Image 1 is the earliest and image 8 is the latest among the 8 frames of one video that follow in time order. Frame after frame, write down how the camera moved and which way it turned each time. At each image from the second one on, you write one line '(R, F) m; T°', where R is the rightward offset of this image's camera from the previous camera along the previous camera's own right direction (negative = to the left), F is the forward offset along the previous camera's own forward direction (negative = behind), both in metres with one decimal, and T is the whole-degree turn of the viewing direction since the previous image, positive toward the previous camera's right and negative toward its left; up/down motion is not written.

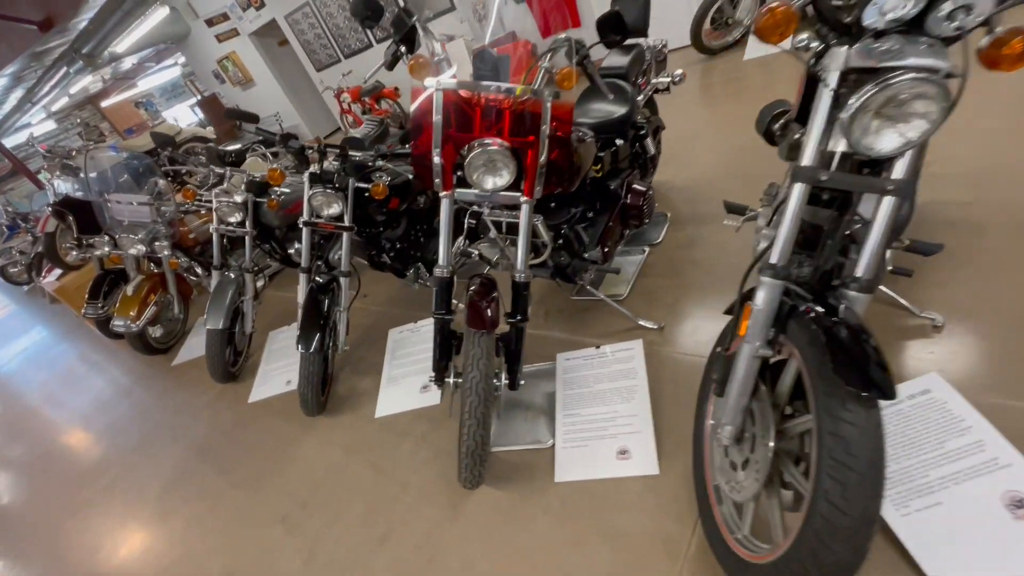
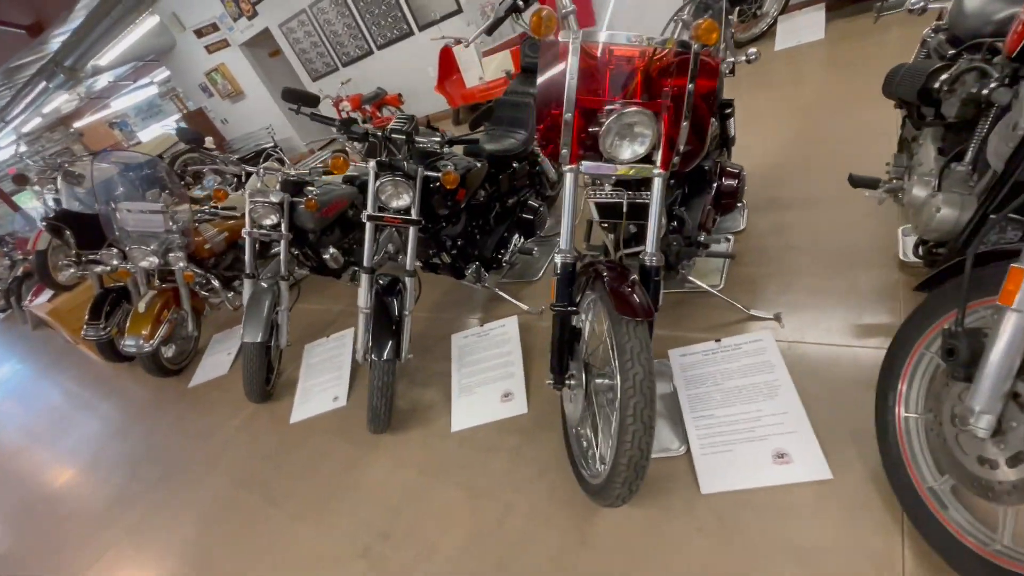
(-0.3, +0.2) m; +2°
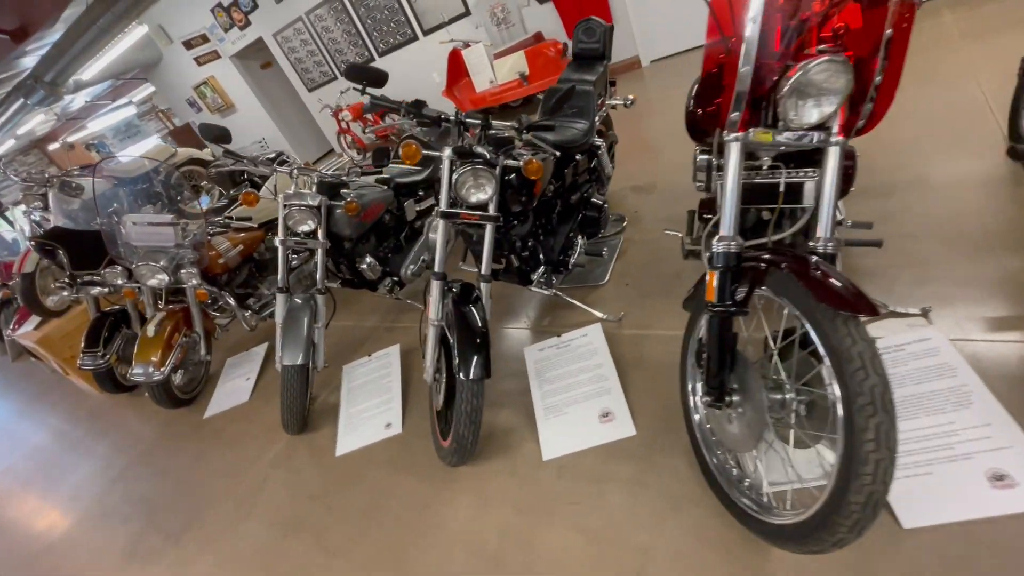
(-0.3, +0.2) m; +2°
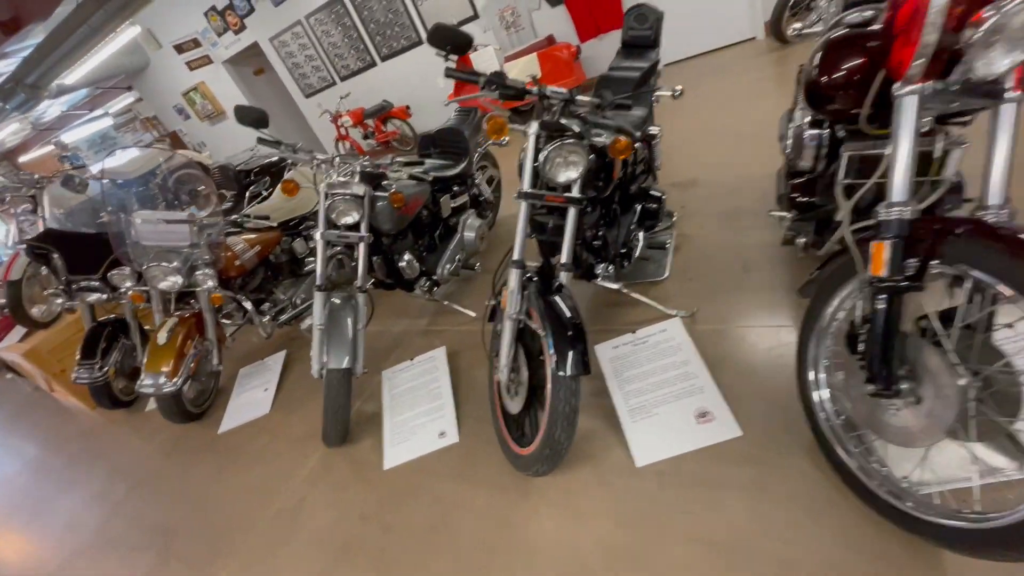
(-0.3, +0.1) m; +2°
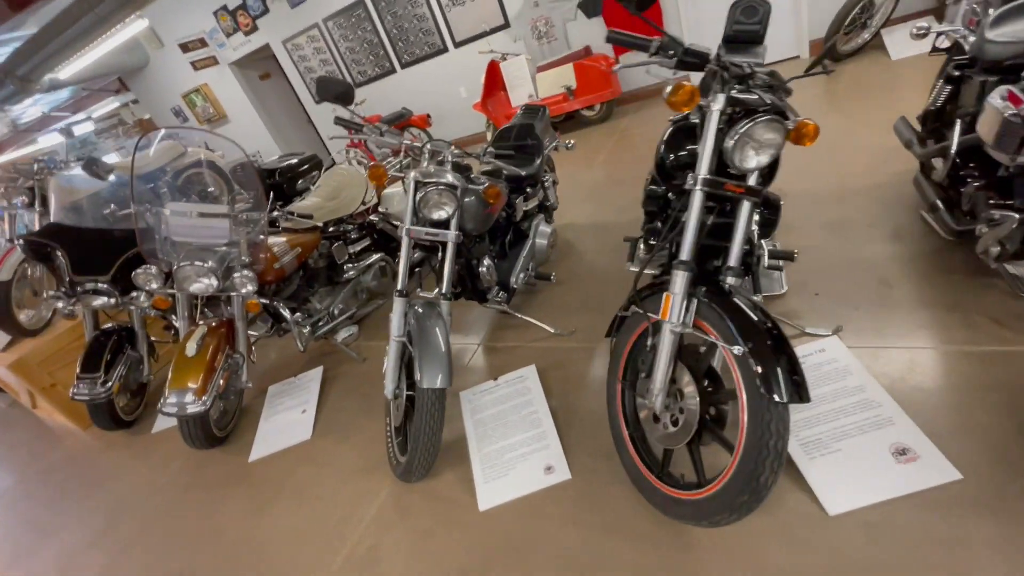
(-0.4, +0.2) m; +2°
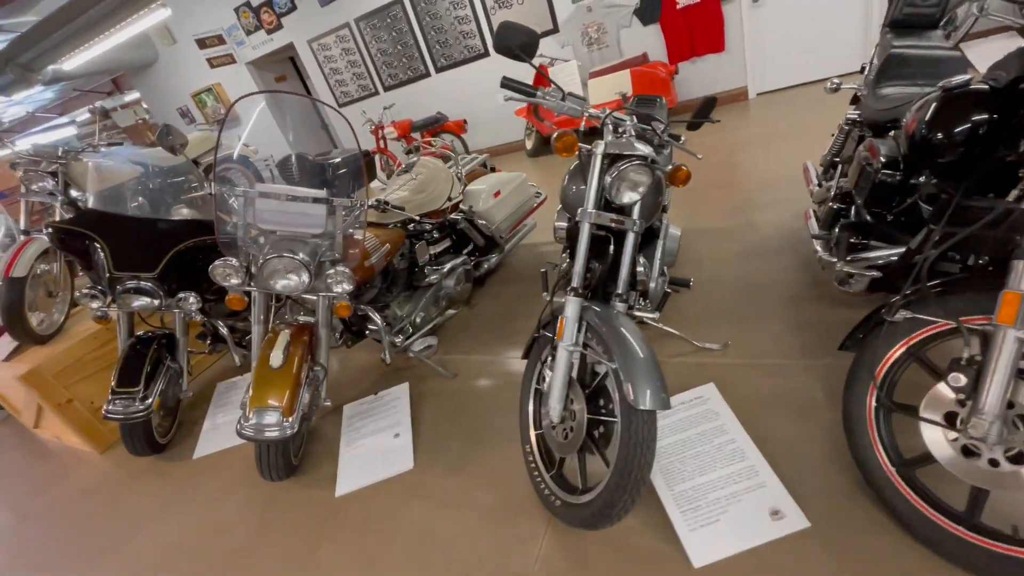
(-0.5, +0.3) m; +2°
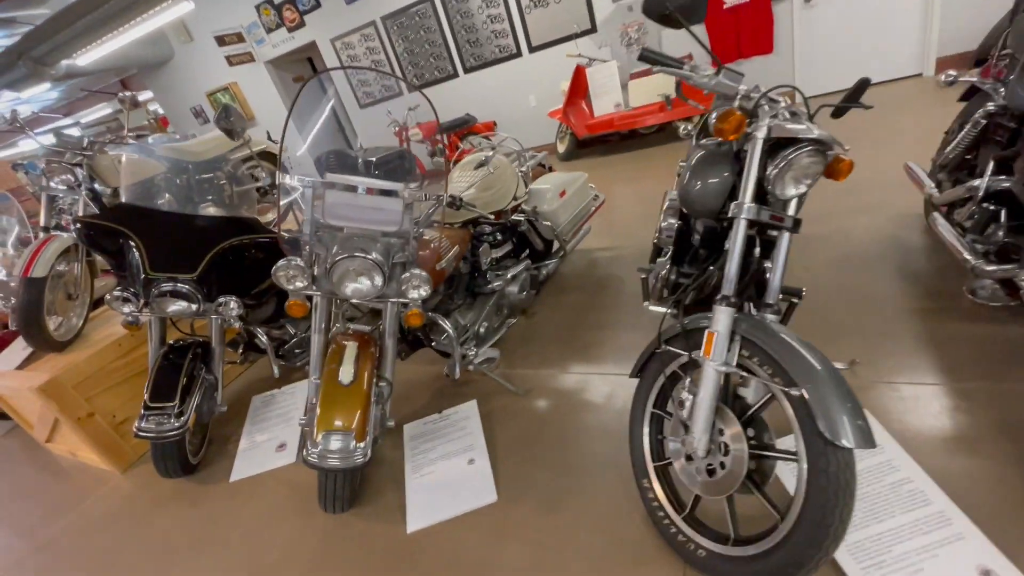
(-0.3, +0.2) m; 0°
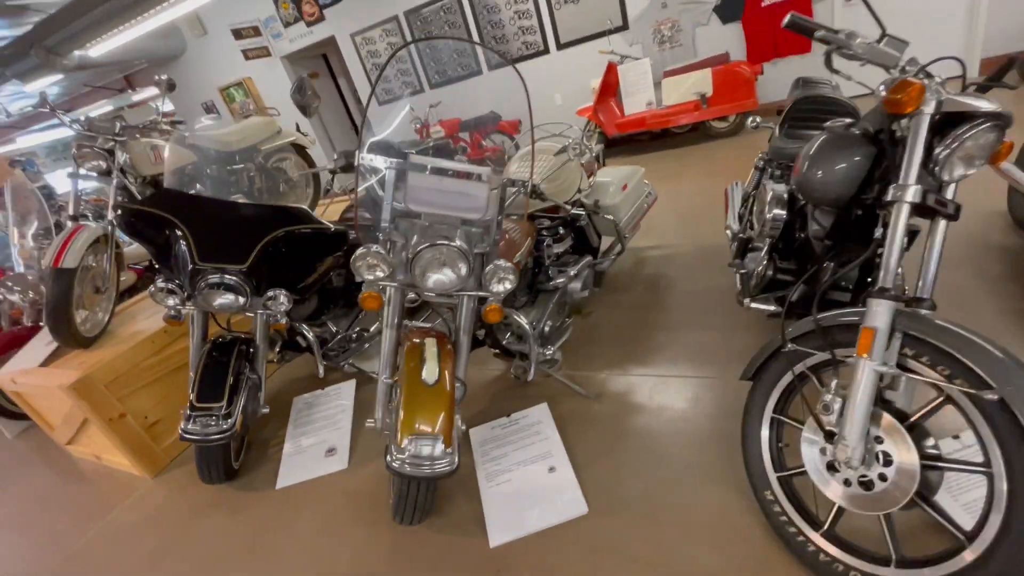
(-0.3, +0.1) m; +1°
